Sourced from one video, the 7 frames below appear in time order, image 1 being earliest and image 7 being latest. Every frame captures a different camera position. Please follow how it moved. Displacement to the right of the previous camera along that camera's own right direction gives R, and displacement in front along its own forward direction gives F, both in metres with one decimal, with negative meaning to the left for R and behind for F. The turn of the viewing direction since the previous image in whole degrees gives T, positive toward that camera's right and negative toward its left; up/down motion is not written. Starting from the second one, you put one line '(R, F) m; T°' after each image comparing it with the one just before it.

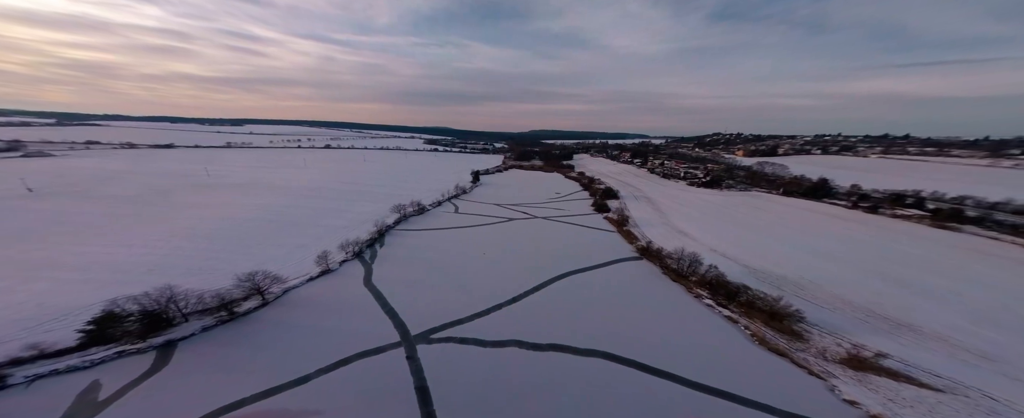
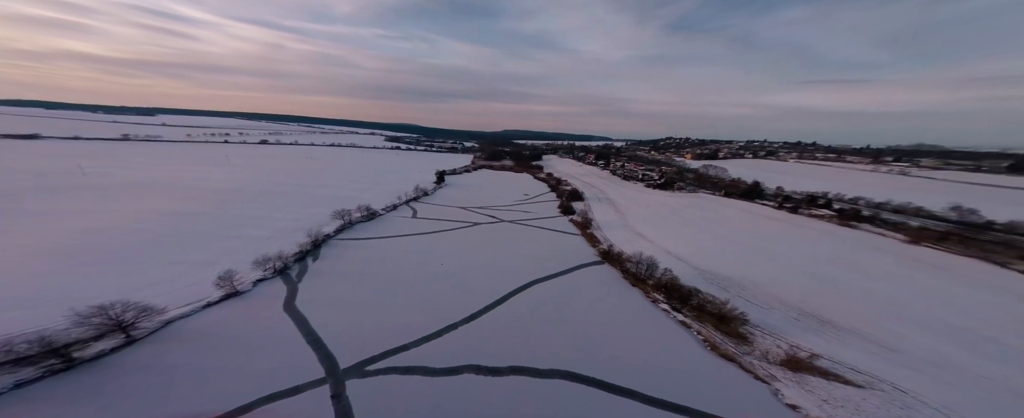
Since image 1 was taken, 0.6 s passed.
(+0.2, +0.3) m; +7°
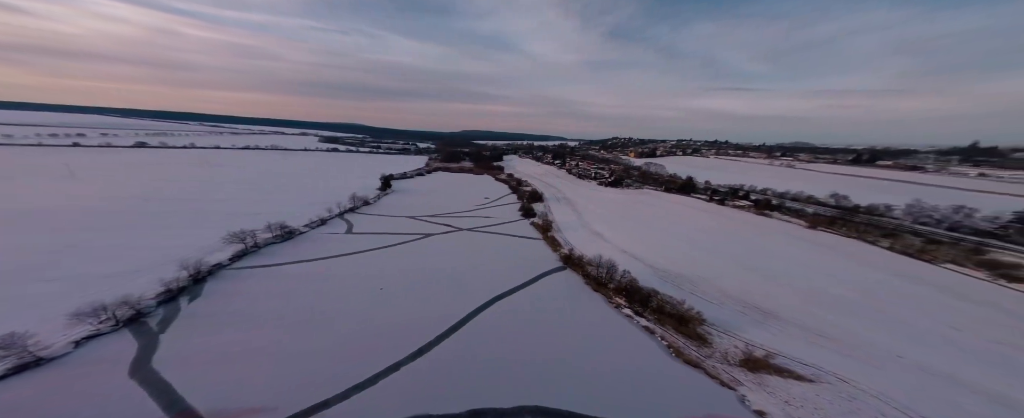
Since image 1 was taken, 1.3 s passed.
(+0.1, +0.6) m; +9°
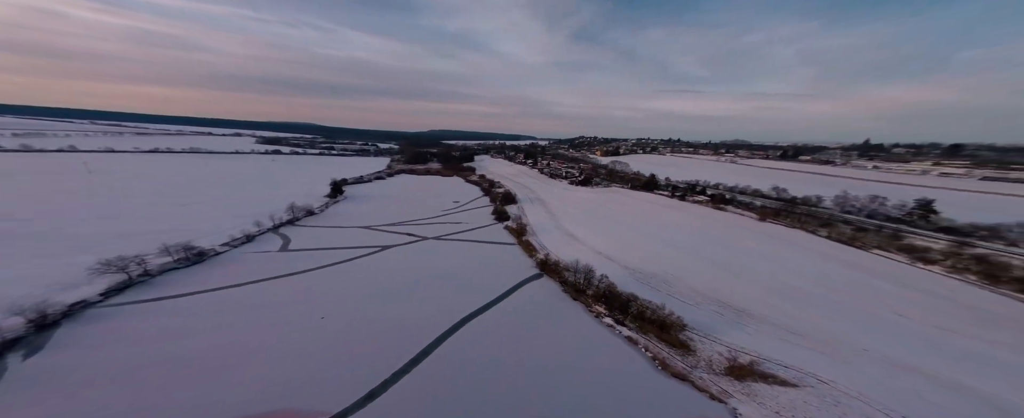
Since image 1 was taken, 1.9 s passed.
(-0.1, +0.6) m; +7°
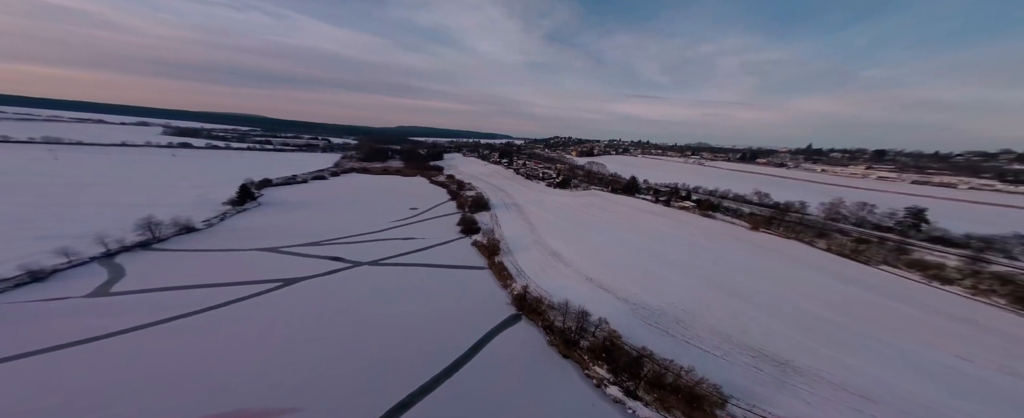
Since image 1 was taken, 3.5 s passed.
(0.0, +2.1) m; +7°
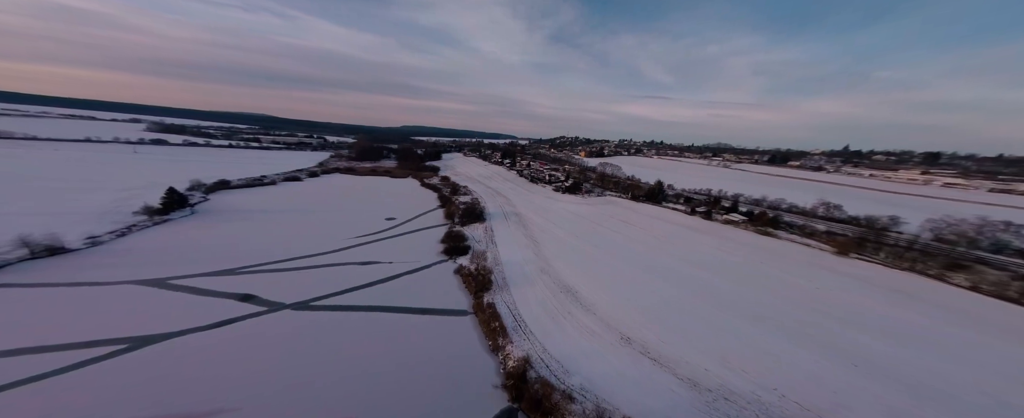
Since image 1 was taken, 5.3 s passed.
(+0.2, +2.6) m; -2°
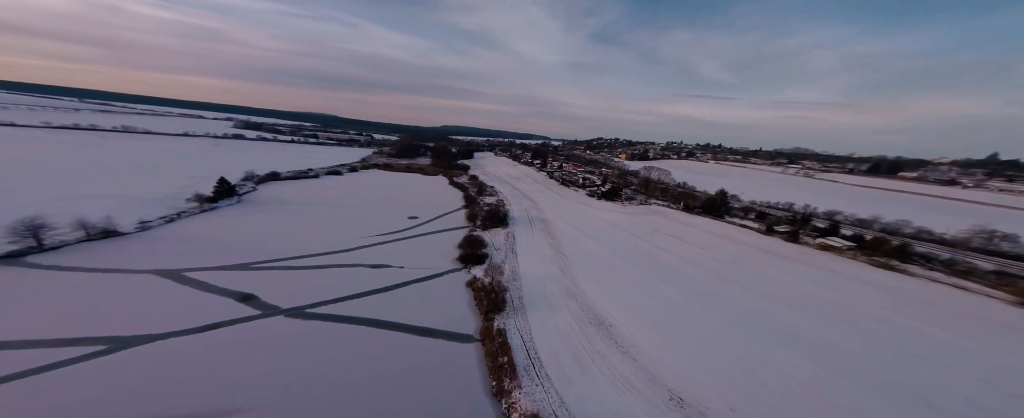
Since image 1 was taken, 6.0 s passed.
(+0.4, +1.0) m; -9°
